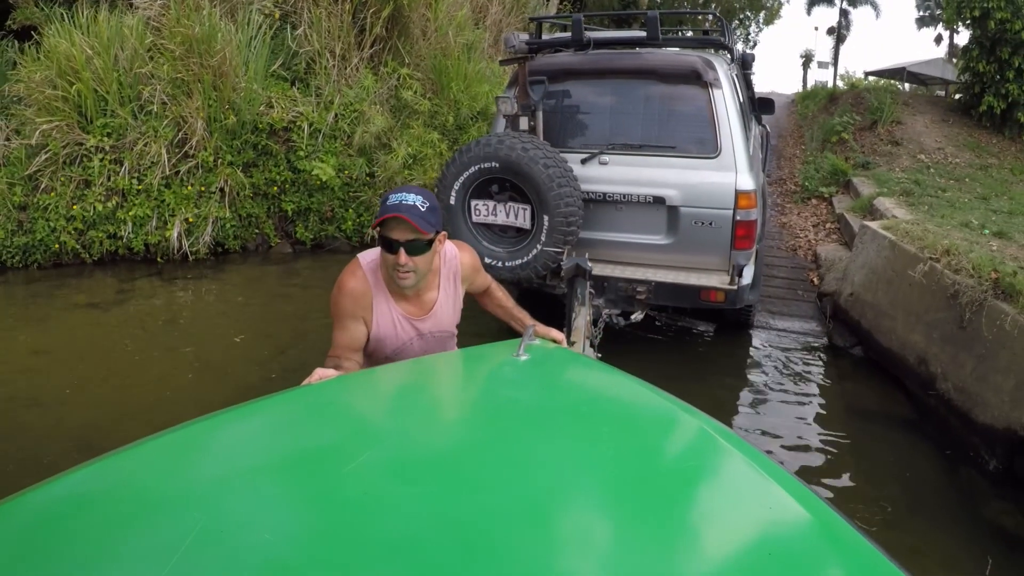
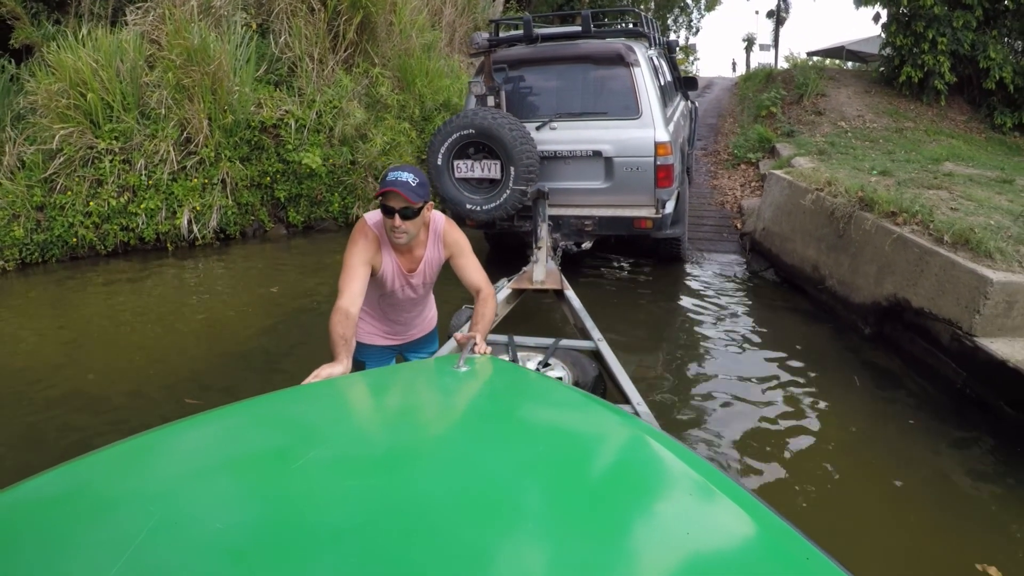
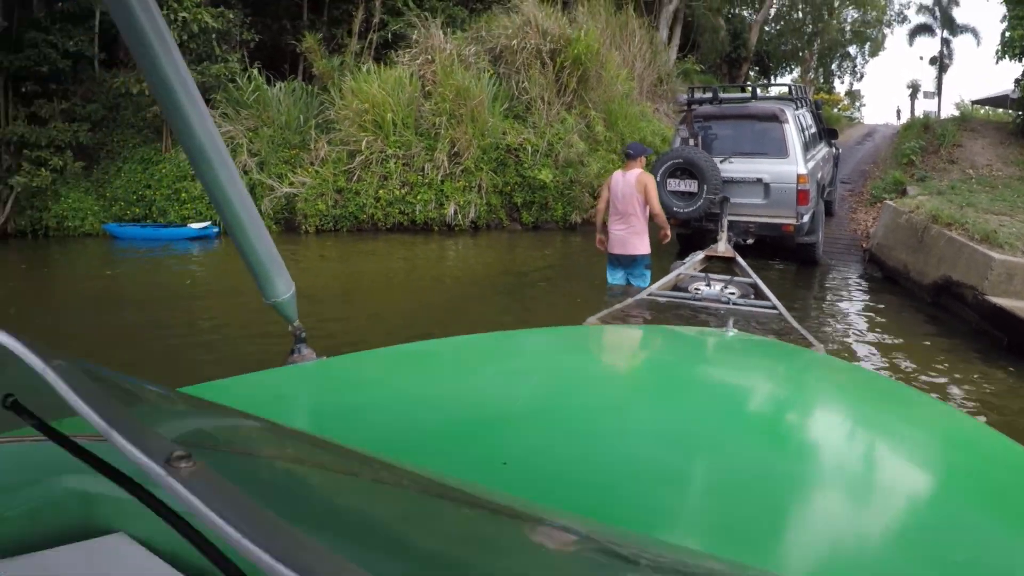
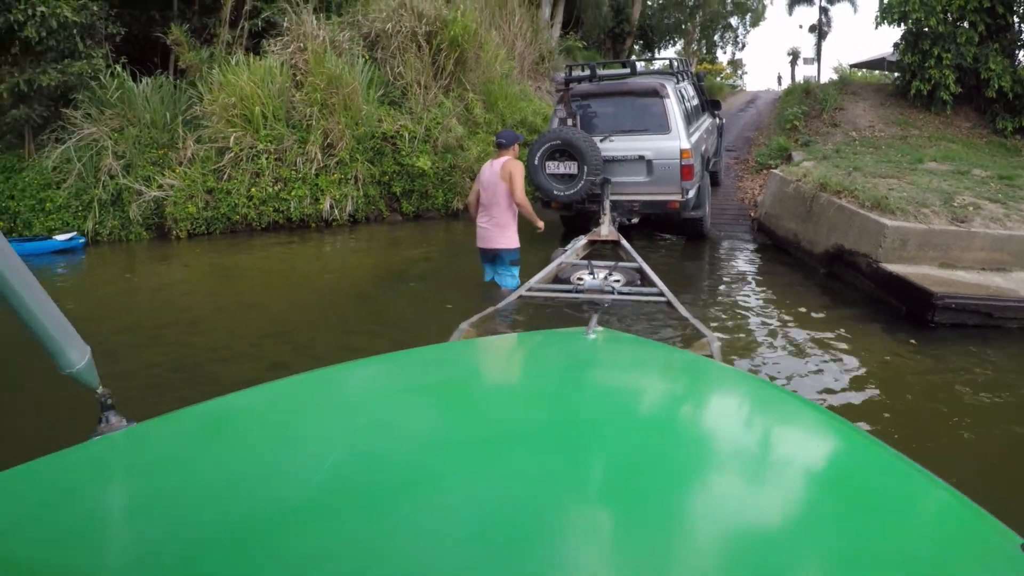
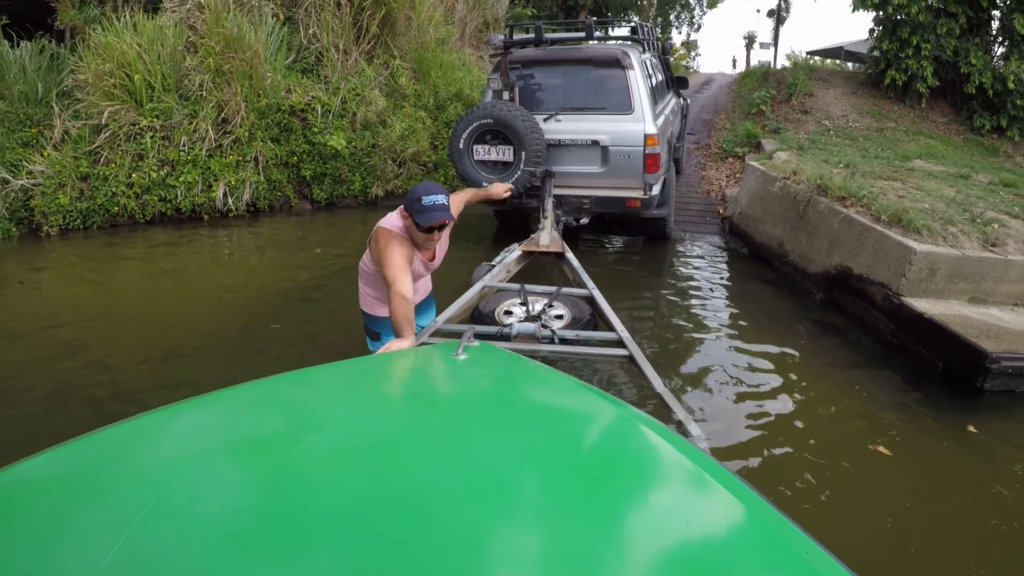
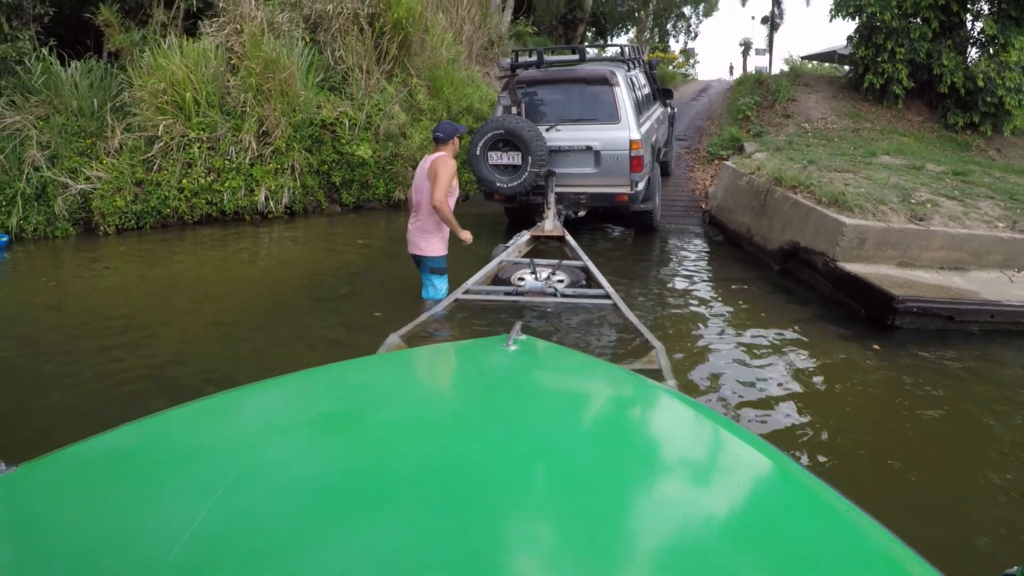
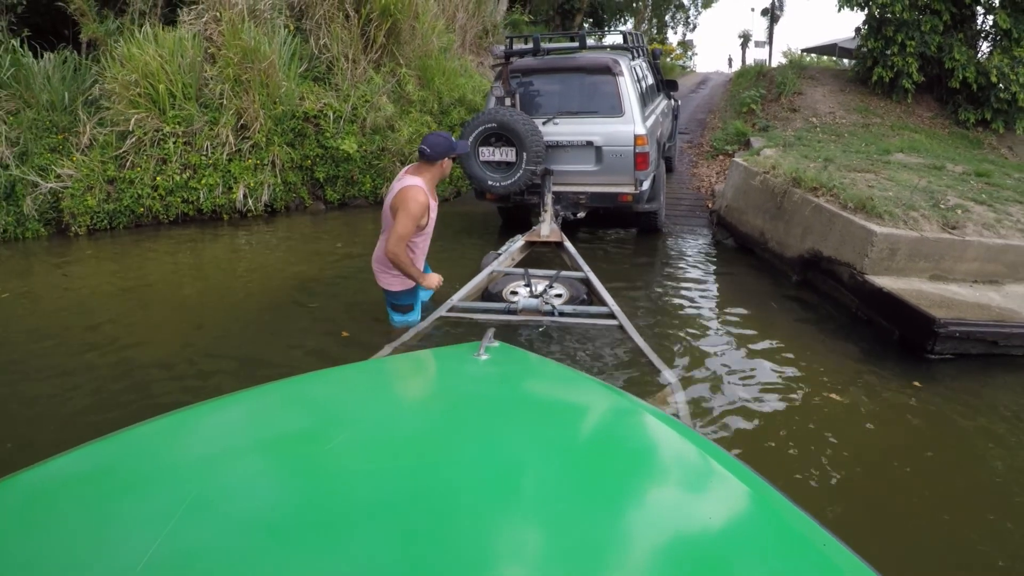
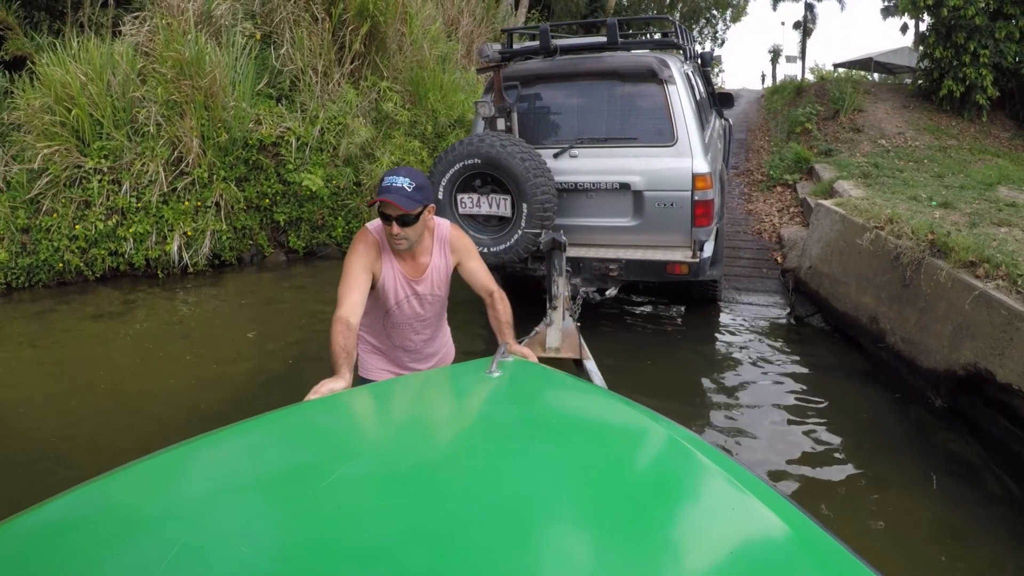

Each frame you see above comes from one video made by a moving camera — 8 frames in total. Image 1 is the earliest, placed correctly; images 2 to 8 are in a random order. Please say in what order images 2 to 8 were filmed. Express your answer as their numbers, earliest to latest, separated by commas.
8, 2, 5, 7, 6, 4, 3
